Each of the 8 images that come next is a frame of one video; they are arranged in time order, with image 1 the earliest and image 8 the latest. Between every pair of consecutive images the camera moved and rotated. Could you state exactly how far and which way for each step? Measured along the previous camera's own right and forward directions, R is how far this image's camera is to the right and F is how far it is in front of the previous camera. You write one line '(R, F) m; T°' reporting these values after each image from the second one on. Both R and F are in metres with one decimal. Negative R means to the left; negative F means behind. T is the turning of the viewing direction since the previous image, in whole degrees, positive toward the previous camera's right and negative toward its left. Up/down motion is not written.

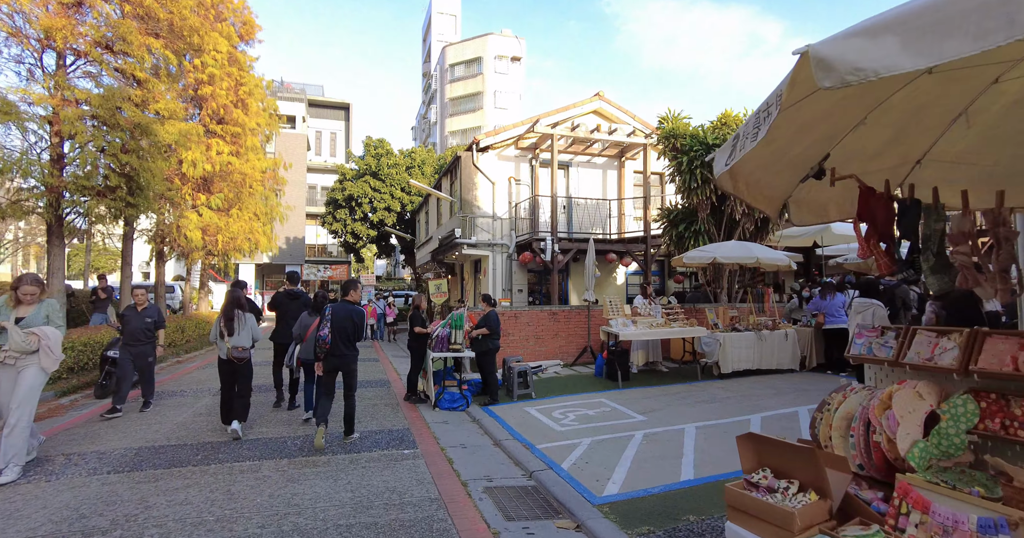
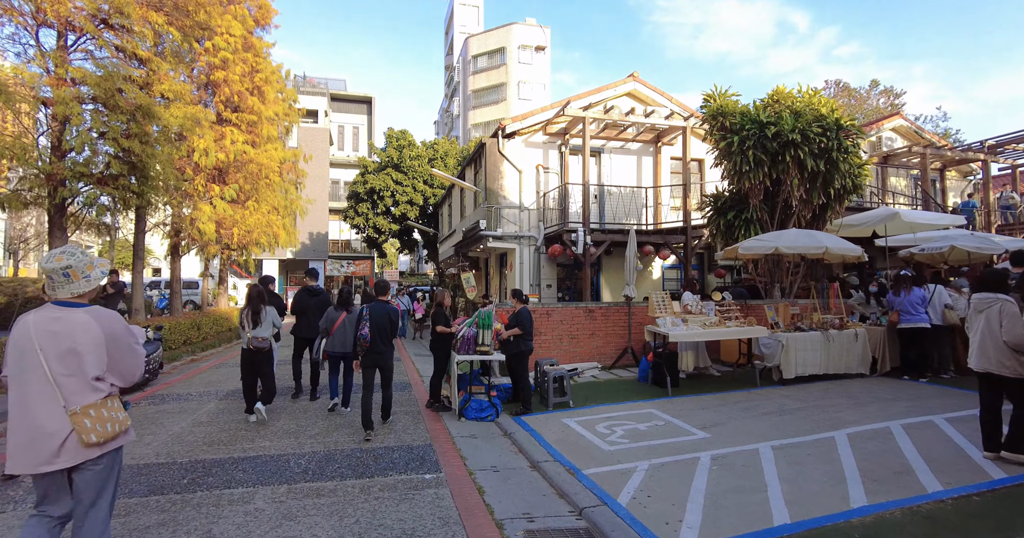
(-0.2, +0.9) m; -3°
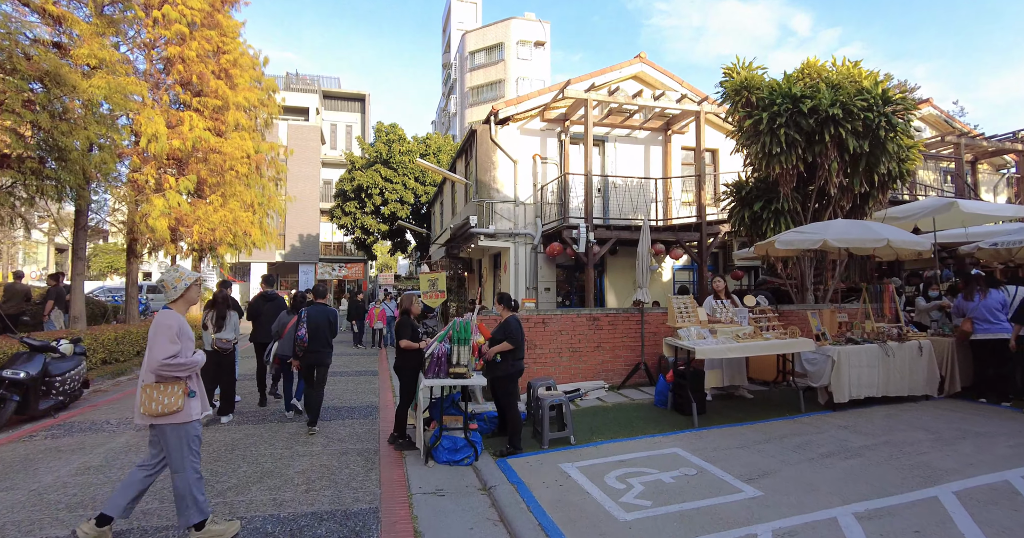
(+0.2, +1.5) m; 0°
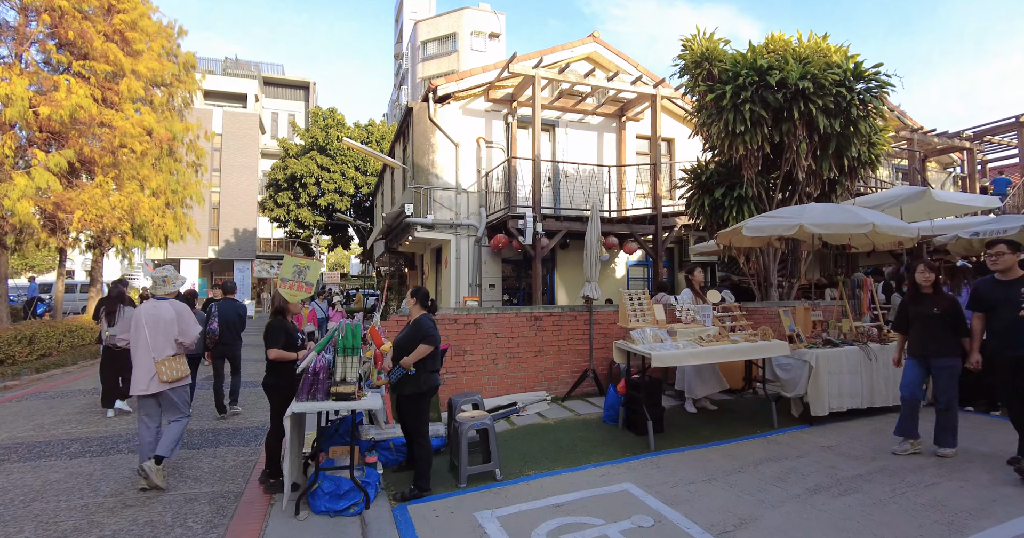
(+0.5, +1.2) m; +5°
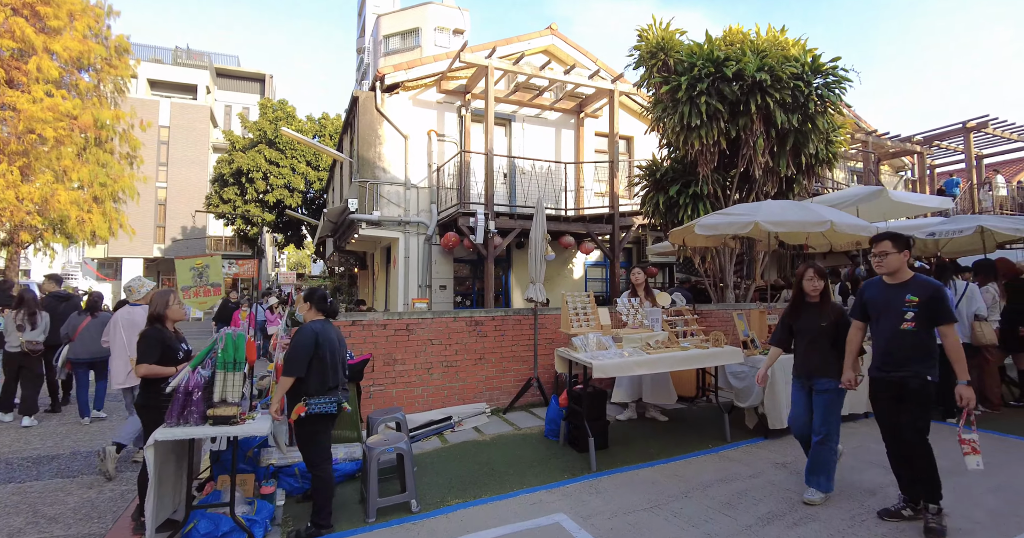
(+0.4, +0.5) m; +3°
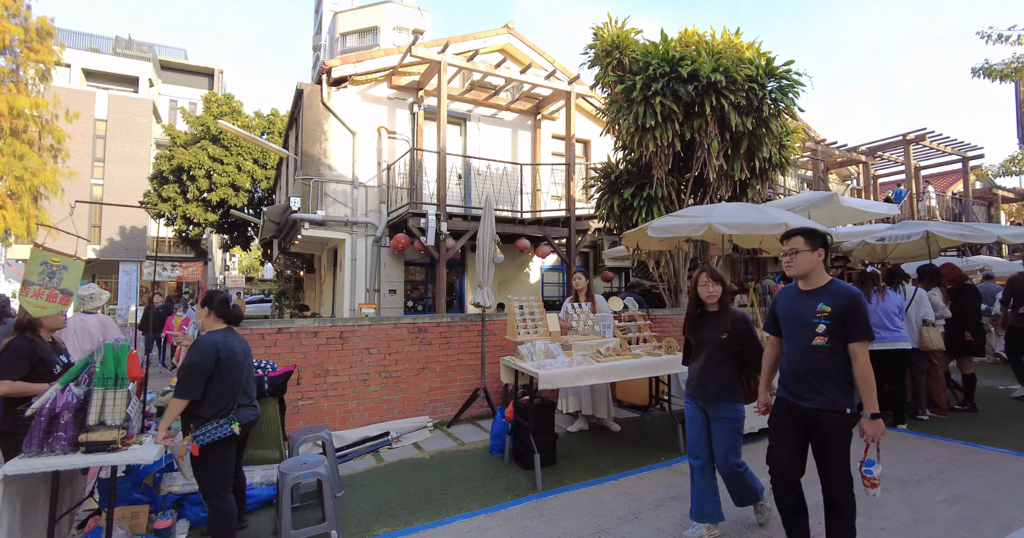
(+0.2, +0.4) m; +4°
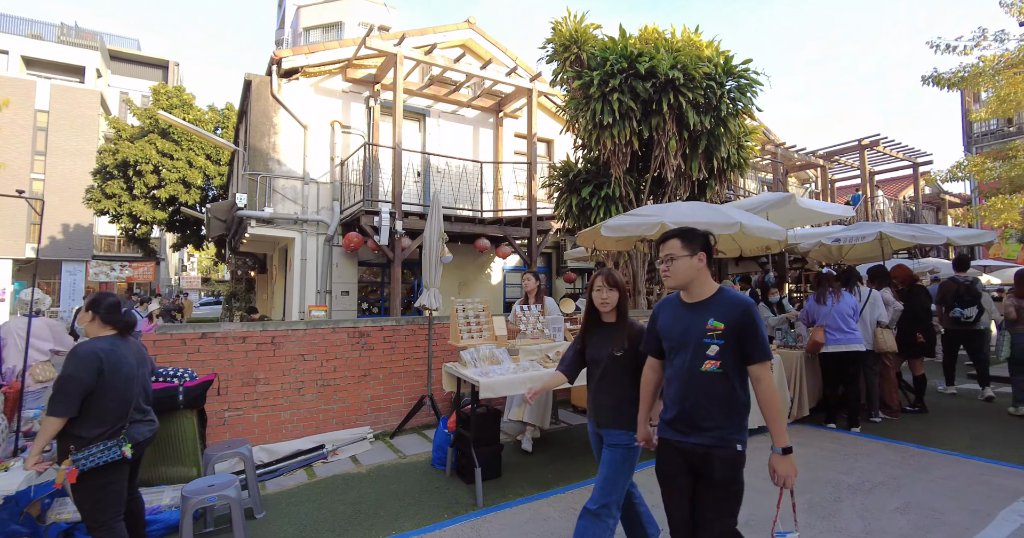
(+0.3, +0.3) m; +3°
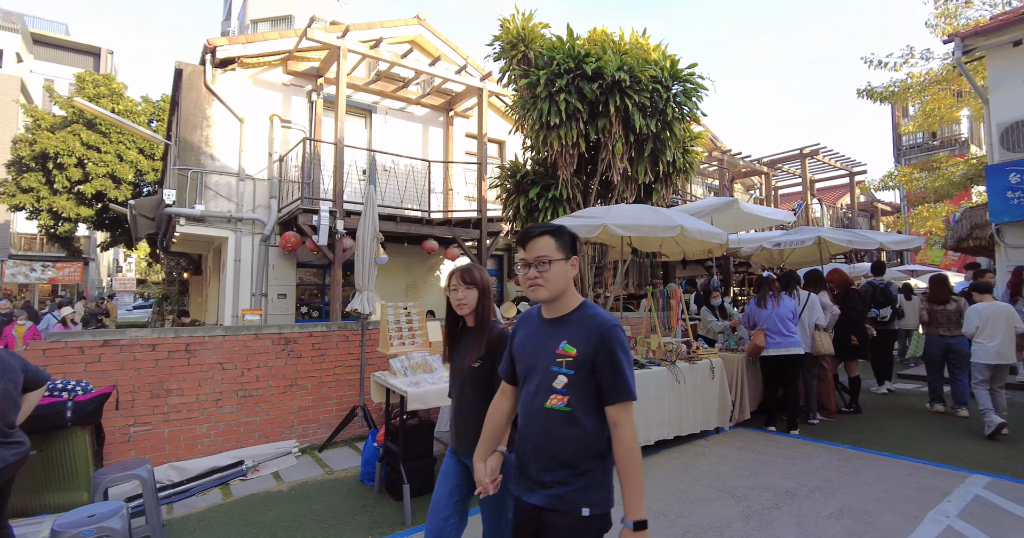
(+0.2, +0.2) m; +5°
